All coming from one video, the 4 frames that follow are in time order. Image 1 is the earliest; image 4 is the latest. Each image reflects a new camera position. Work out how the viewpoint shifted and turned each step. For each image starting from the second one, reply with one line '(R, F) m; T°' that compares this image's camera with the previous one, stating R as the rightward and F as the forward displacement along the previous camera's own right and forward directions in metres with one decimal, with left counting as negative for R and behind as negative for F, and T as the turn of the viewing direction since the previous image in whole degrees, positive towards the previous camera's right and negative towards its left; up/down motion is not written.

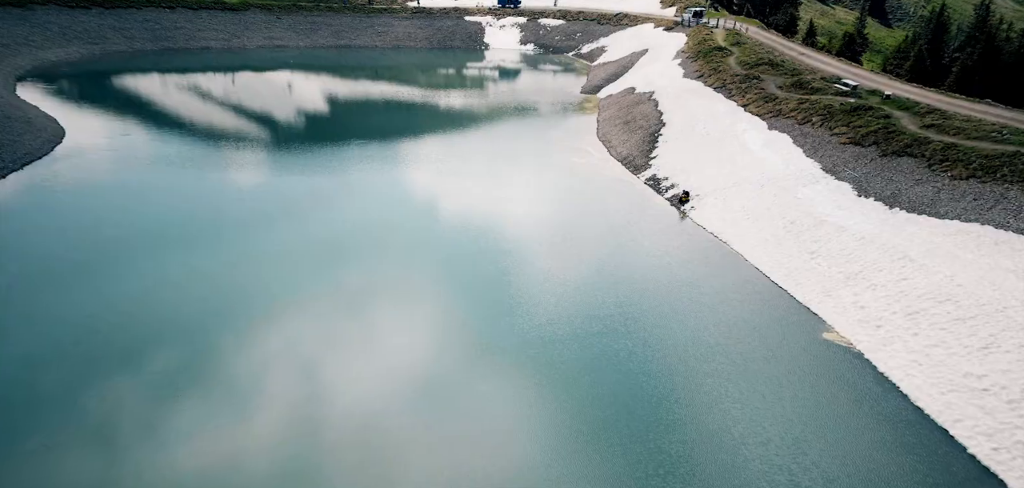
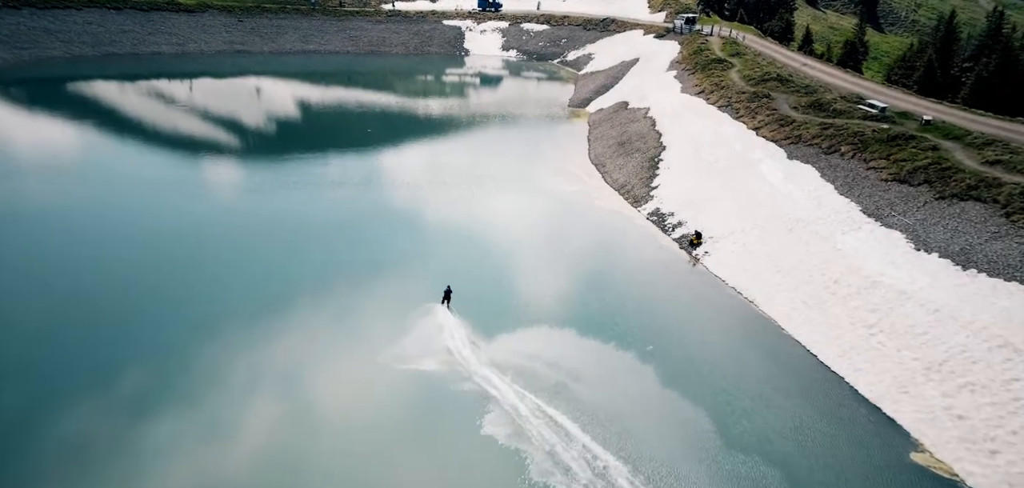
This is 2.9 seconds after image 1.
(+0.1, +6.1) m; +2°
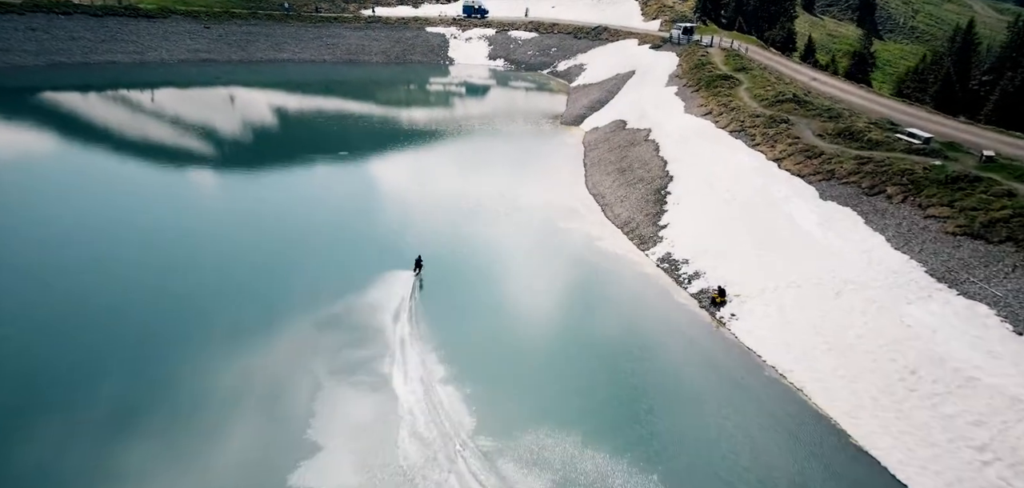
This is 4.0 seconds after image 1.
(0.0, +5.7) m; +1°
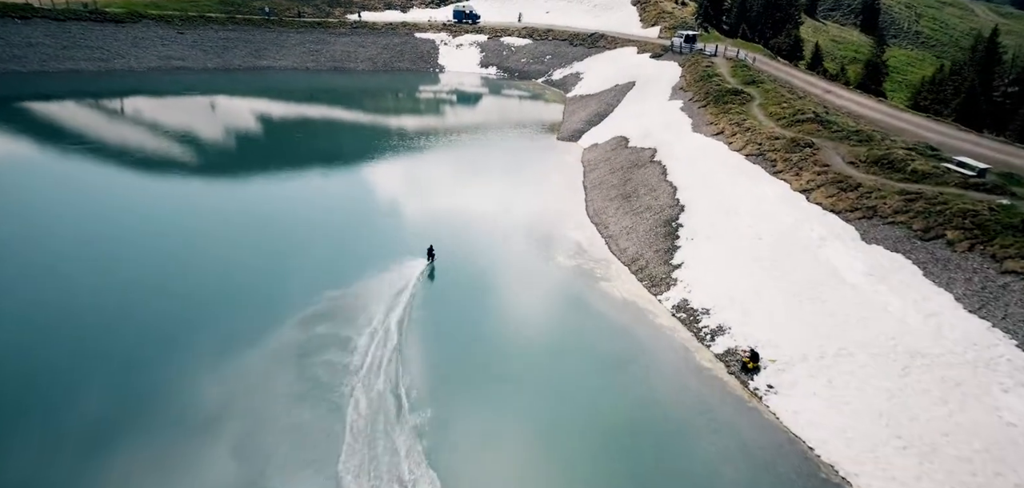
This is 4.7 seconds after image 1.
(0.0, +4.7) m; +1°
